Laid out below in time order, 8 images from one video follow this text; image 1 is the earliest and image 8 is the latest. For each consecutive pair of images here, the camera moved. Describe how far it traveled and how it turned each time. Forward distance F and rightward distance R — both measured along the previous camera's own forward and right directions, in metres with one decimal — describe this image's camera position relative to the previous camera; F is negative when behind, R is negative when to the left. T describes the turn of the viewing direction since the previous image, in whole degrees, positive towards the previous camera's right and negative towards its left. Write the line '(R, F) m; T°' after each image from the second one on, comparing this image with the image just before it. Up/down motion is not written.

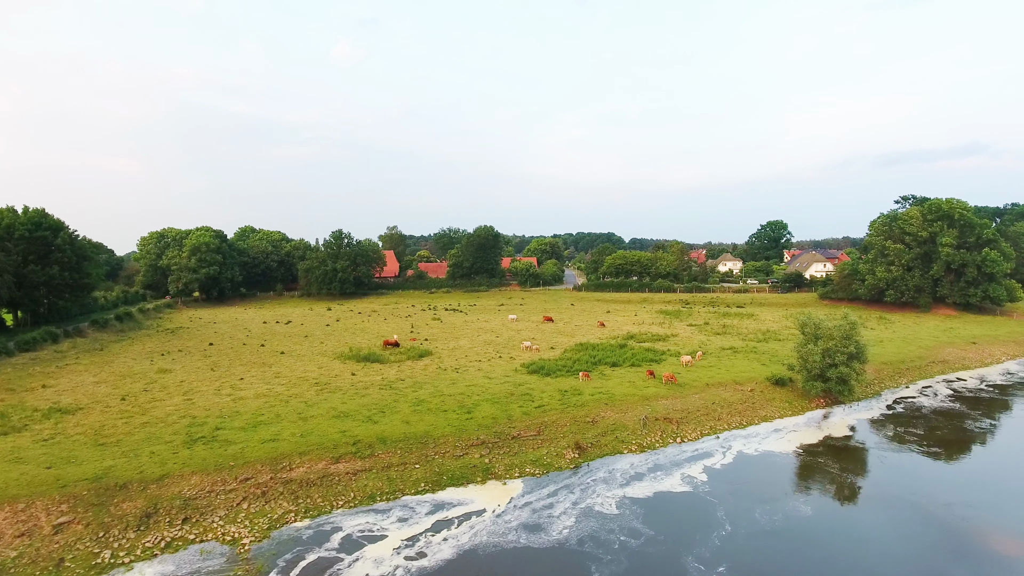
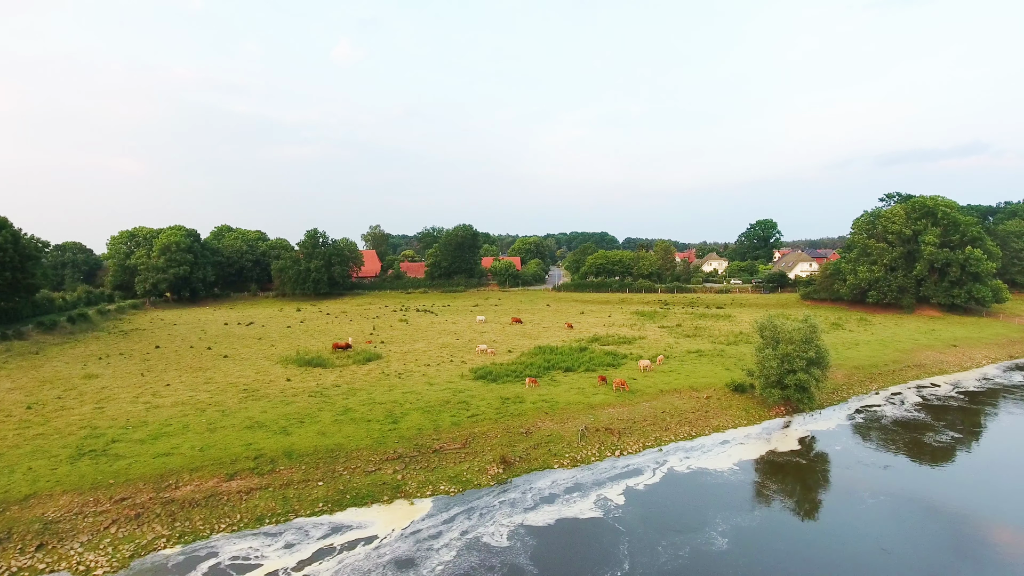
(+2.5, +1.6) m; 0°
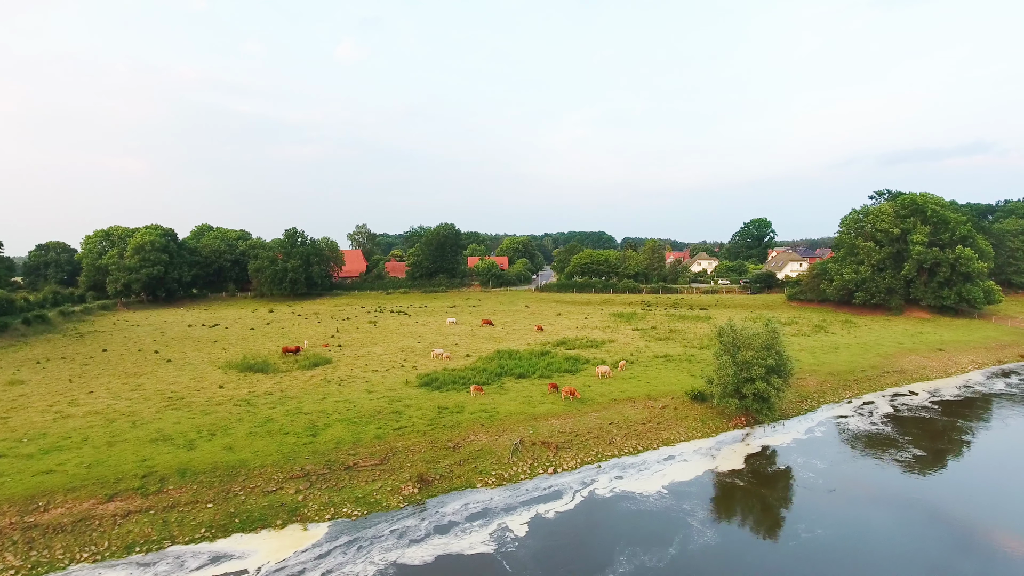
(+2.4, +1.6) m; -1°
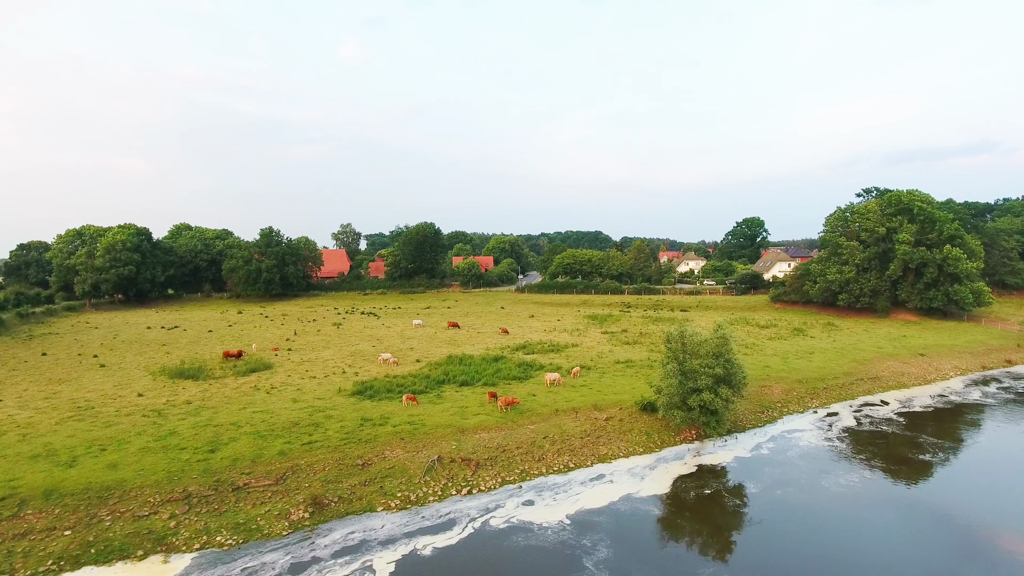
(+2.5, +1.7) m; 0°
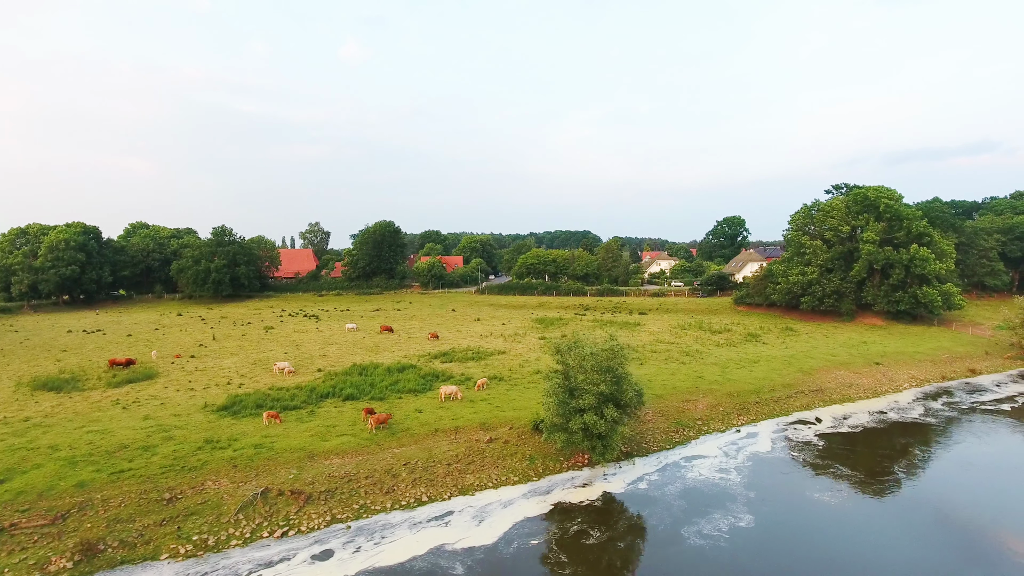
(+4.0, +2.6) m; 0°
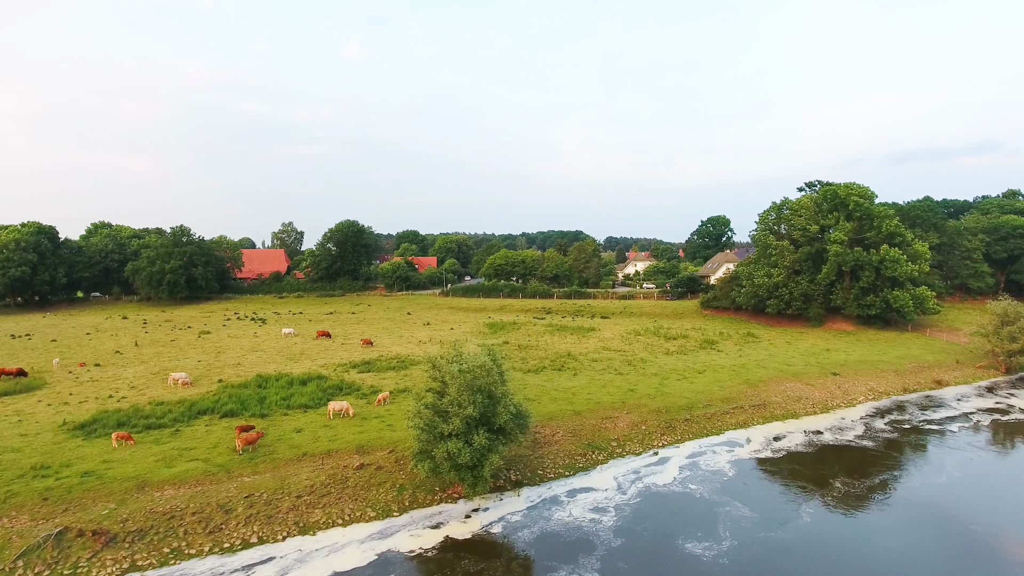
(+3.5, +2.2) m; 0°
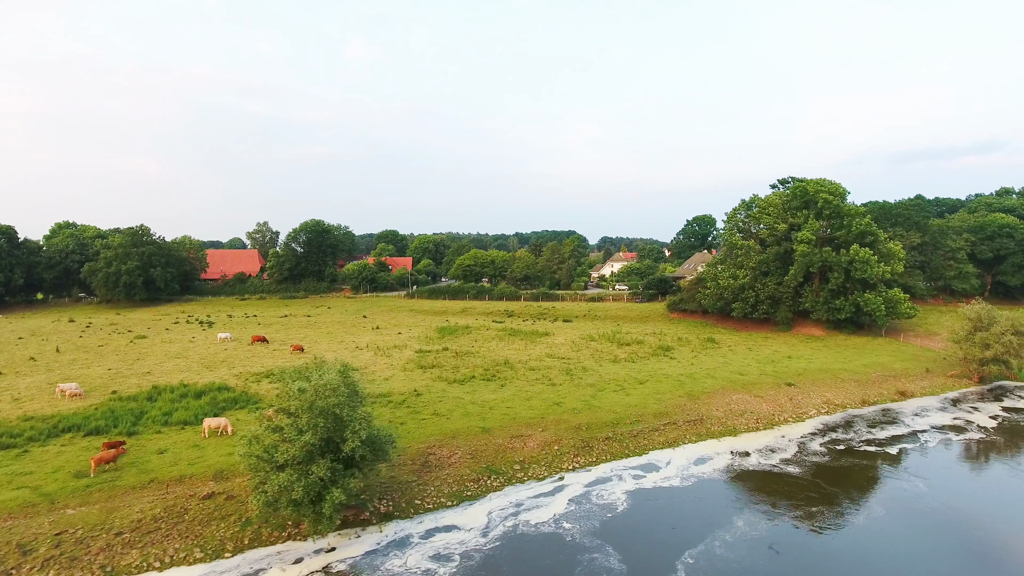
(+3.2, +2.0) m; 0°
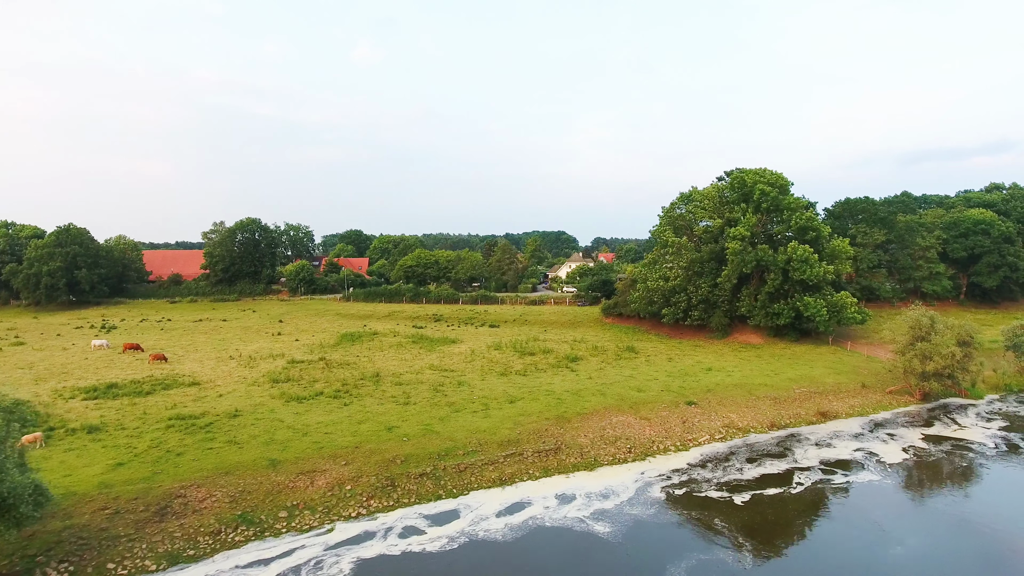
(+5.5, +3.5) m; -1°
